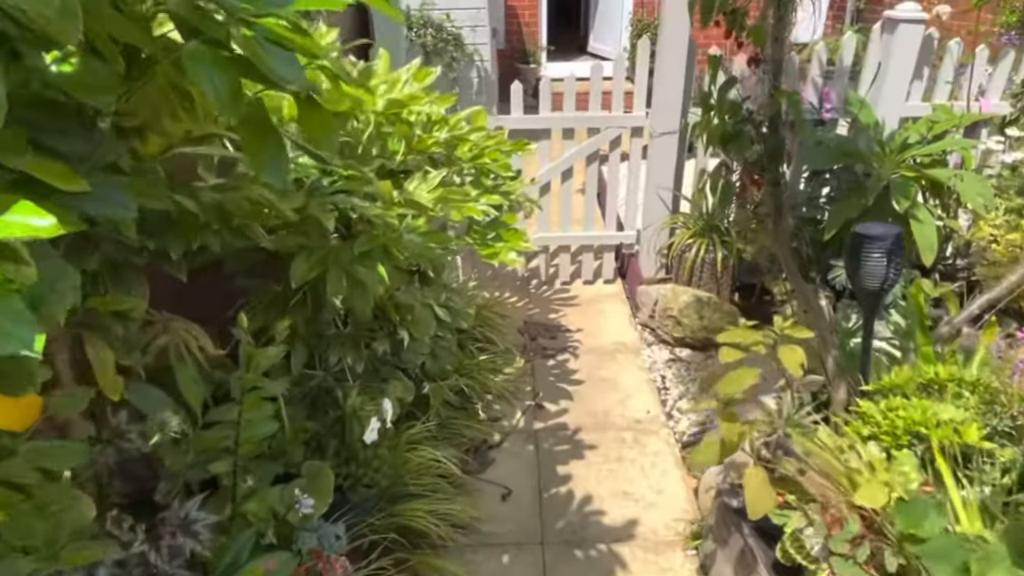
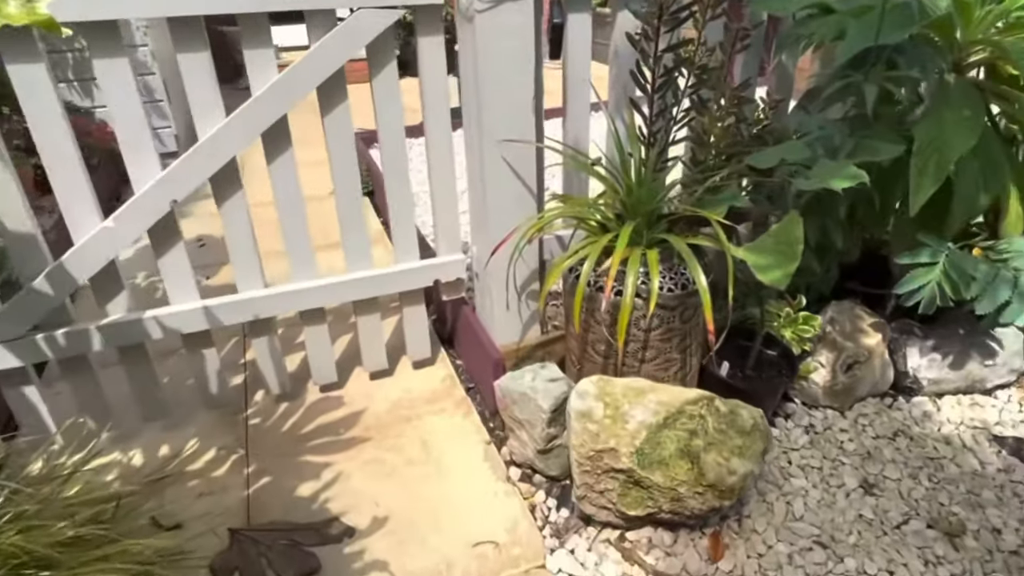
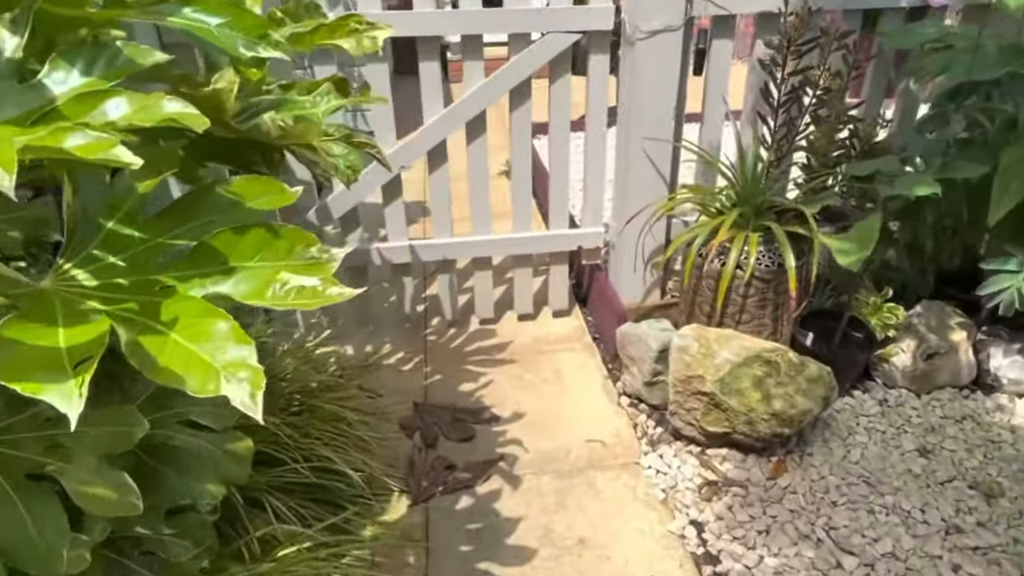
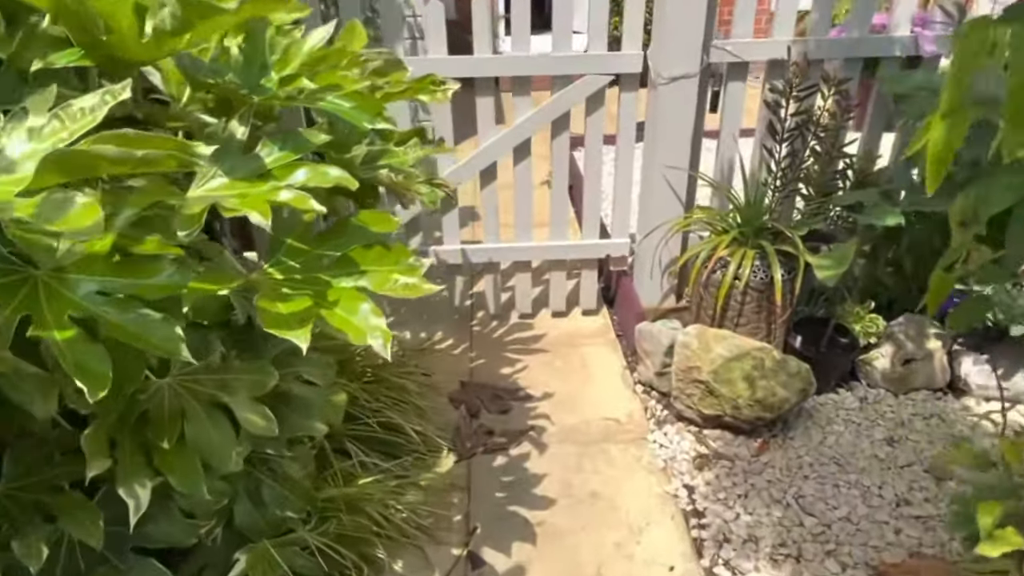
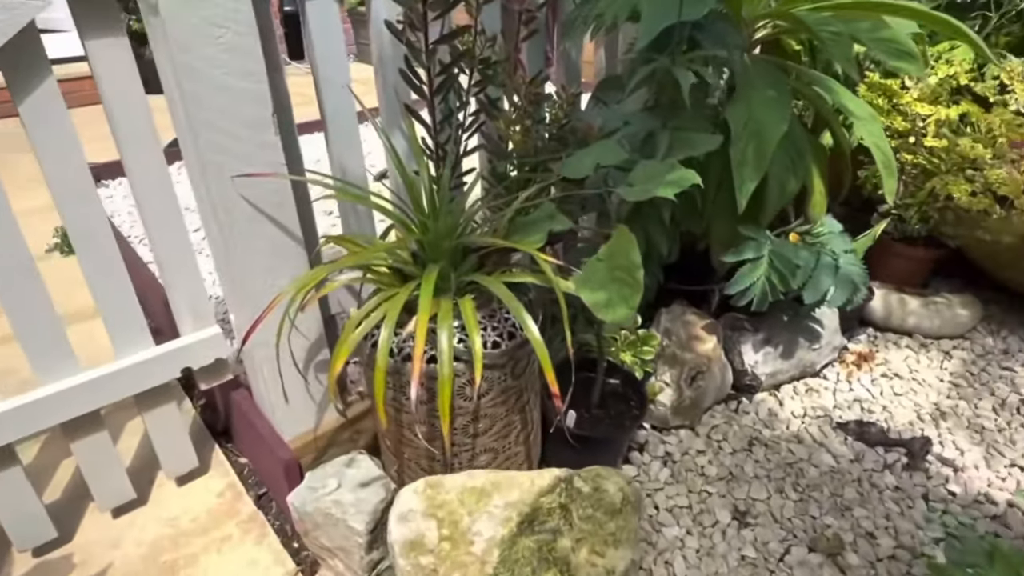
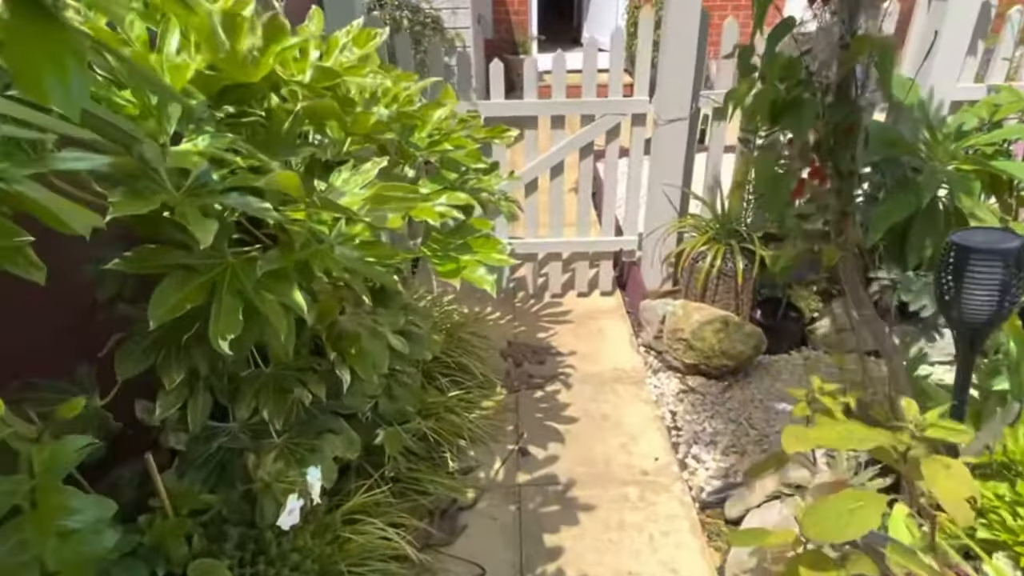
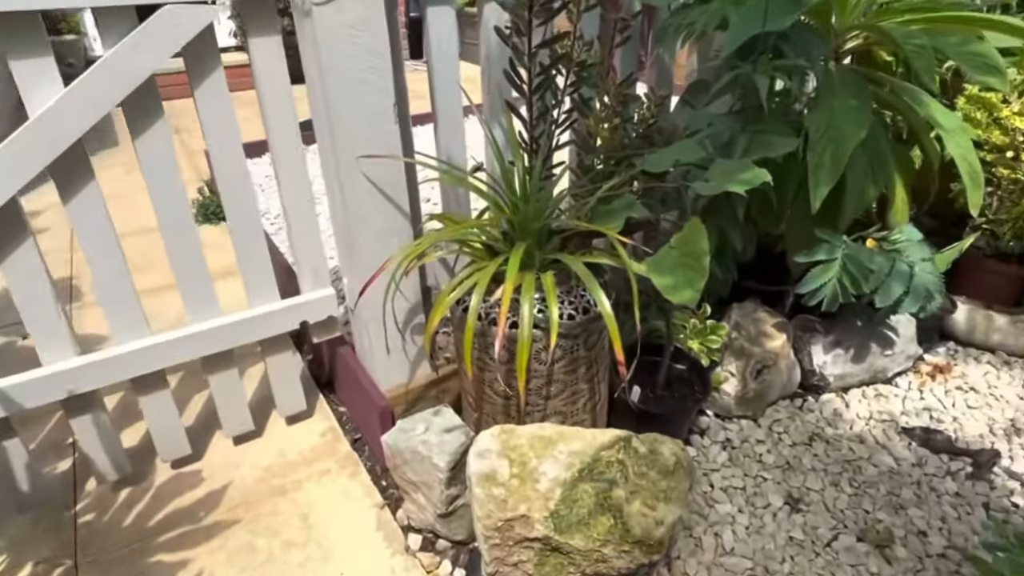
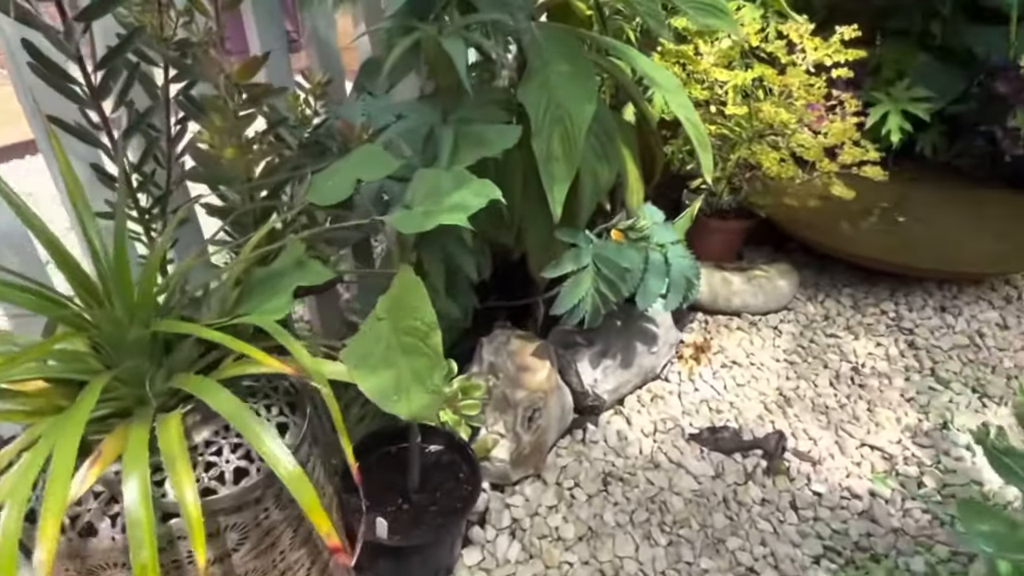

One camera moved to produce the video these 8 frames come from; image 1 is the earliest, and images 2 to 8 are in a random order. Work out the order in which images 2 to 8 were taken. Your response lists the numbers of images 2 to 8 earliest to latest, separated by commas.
6, 4, 3, 2, 7, 5, 8
